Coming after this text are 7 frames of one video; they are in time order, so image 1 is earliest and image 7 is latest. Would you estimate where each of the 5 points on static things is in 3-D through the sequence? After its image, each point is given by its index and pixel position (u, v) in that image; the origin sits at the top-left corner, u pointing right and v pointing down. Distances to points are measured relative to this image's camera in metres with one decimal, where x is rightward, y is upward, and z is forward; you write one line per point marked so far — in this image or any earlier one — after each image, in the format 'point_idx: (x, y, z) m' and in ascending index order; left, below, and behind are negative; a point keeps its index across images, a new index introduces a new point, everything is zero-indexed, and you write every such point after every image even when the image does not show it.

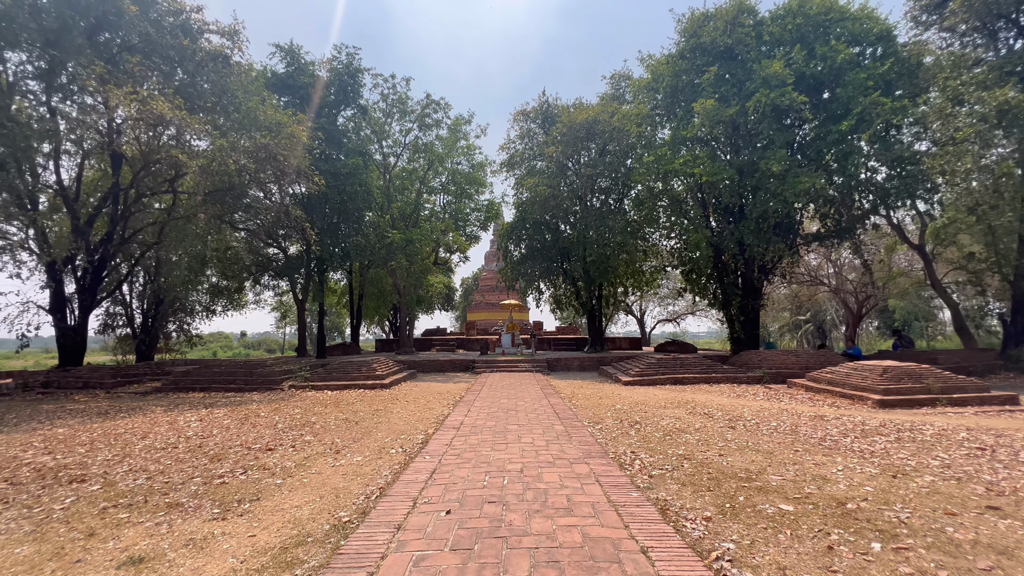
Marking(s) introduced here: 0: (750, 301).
0: (+8.8, -0.5, +16.7) m
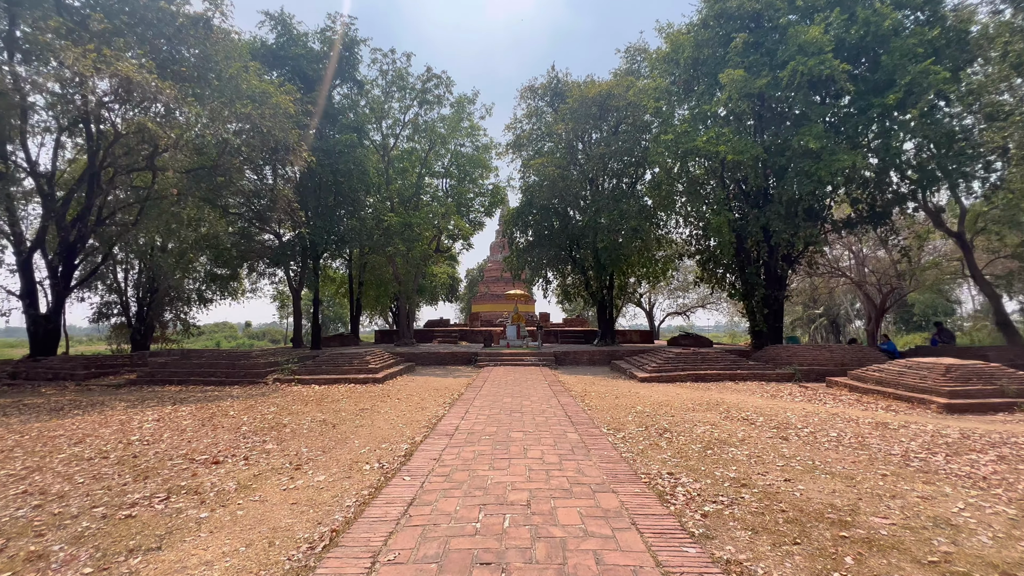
0: (+9.0, -0.1, +15.5) m
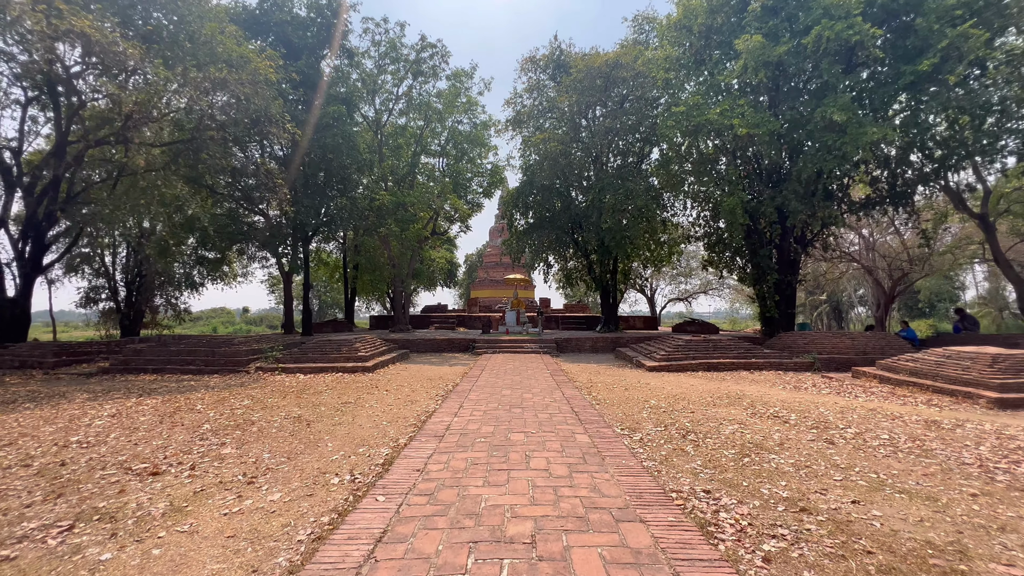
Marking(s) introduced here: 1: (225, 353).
0: (+9.0, +0.4, +14.8) m
1: (-6.6, -1.5, +10.3) m
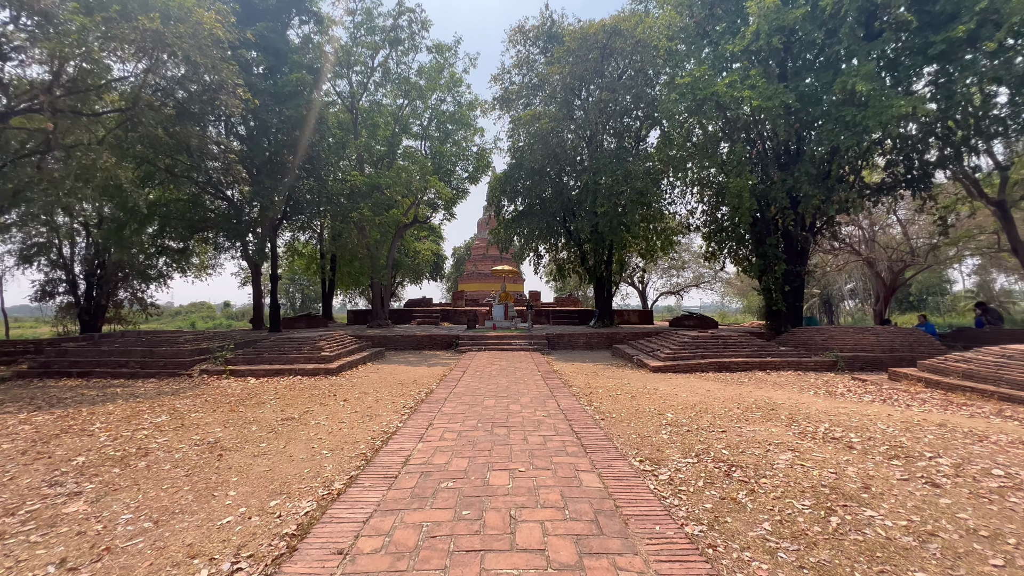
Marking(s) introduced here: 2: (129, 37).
0: (+8.6, +0.6, +13.7) m
1: (-6.8, -1.3, +8.9) m
2: (-7.8, +5.1, +9.4) m
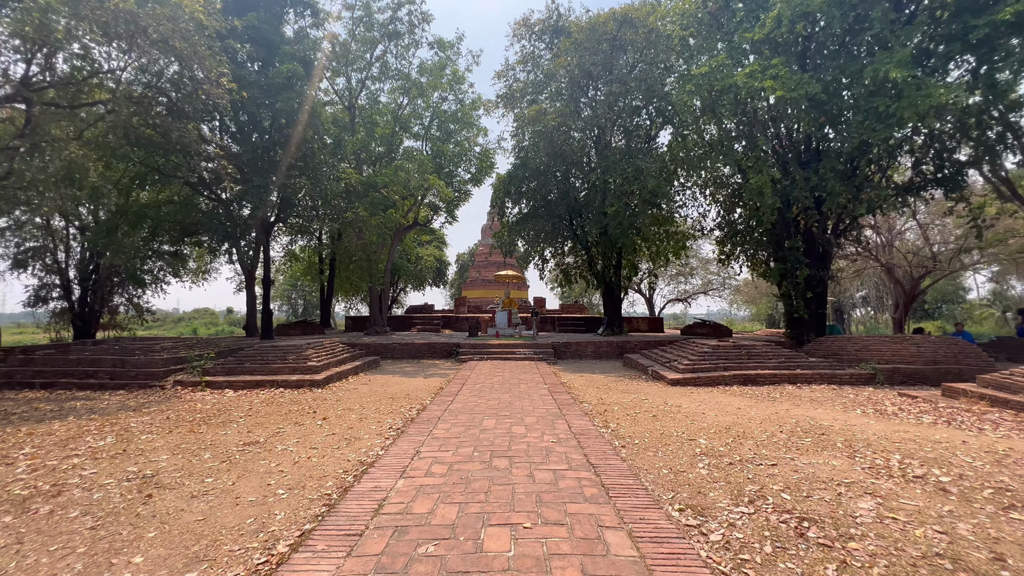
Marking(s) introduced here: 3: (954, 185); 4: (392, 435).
0: (+8.7, +0.5, +12.9) m
1: (-6.8, -1.4, +8.2) m
2: (-7.8, +5.1, +8.8) m
3: (+12.1, +2.8, +12.3) m
4: (-1.3, -1.5, +4.7) m
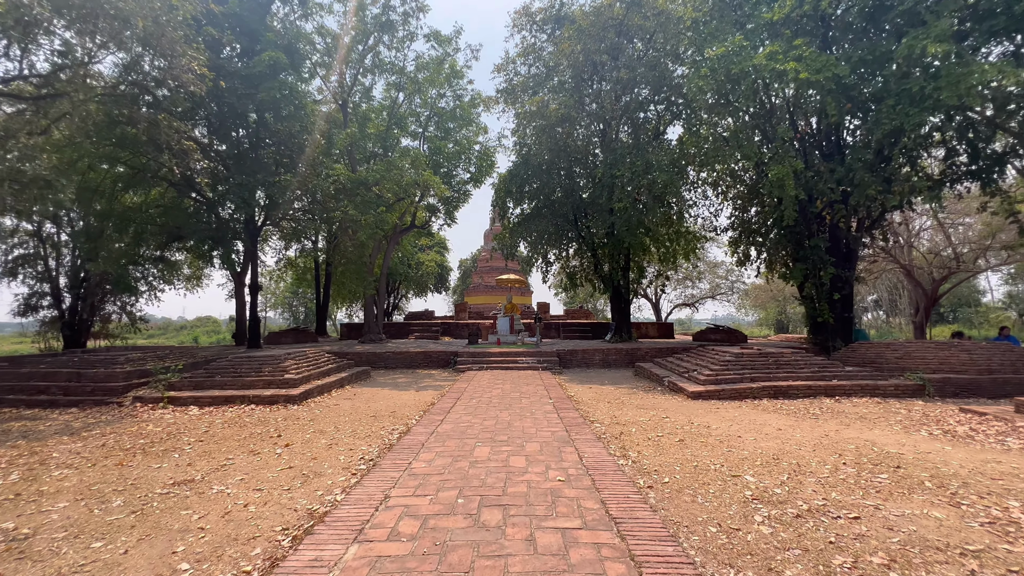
0: (+8.7, +0.4, +11.9) m
1: (-6.8, -1.4, +7.3) m
2: (-7.8, +5.0, +8.0) m
3: (+12.1, +2.8, +11.4) m
4: (-1.3, -1.5, +3.9) m
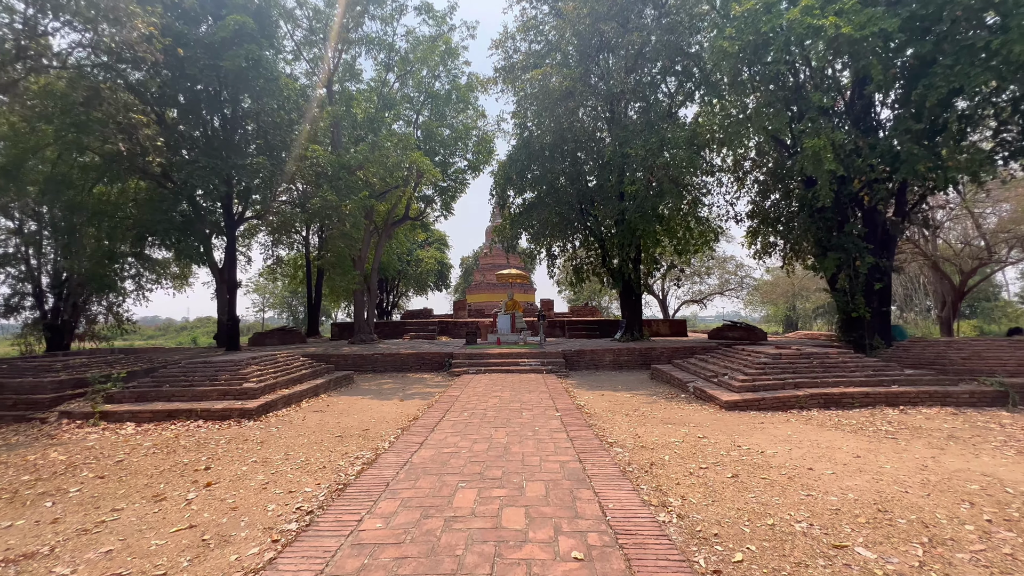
0: (+8.8, +0.6, +10.7) m
1: (-6.8, -1.4, +6.2) m
2: (-7.9, +5.0, +6.9) m
3: (+12.1, +3.0, +10.1) m
4: (-1.3, -1.4, +2.7) m
